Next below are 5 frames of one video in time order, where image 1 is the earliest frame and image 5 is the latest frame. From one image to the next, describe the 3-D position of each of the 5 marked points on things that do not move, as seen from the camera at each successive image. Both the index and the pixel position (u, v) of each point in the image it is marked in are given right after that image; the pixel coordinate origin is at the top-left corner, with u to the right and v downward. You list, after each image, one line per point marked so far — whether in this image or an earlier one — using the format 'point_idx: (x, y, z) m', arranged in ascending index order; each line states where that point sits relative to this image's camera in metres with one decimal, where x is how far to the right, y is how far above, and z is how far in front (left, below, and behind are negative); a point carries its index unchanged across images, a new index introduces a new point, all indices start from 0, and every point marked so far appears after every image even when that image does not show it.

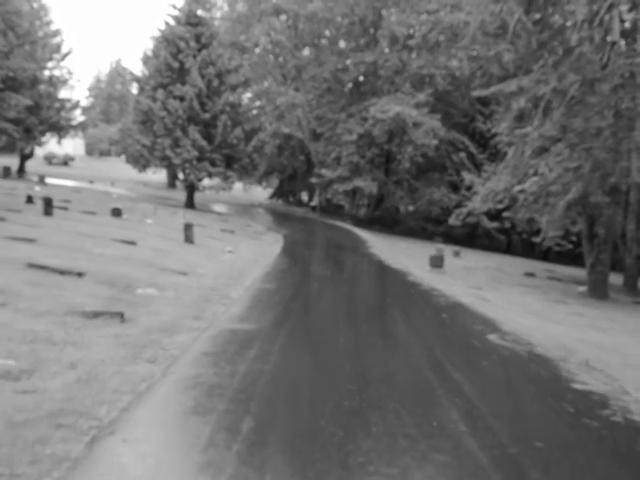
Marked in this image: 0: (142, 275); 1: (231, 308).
0: (-3.0, -0.6, +14.2) m
1: (-1.2, -0.9, +11.4) m
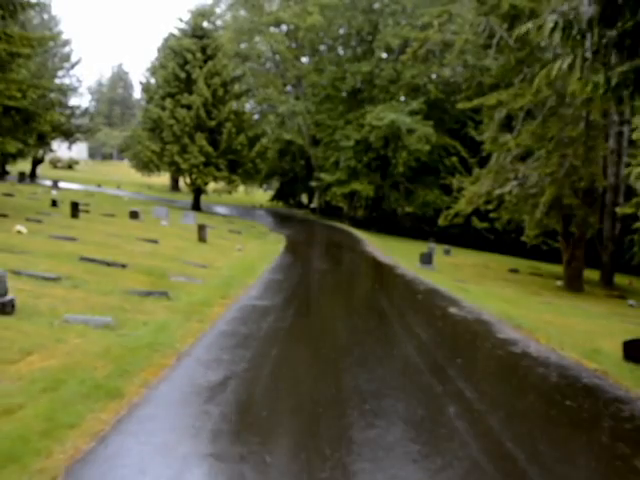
0: (-3.0, -0.6, +17.0) m
1: (-1.2, -0.9, +14.2) m
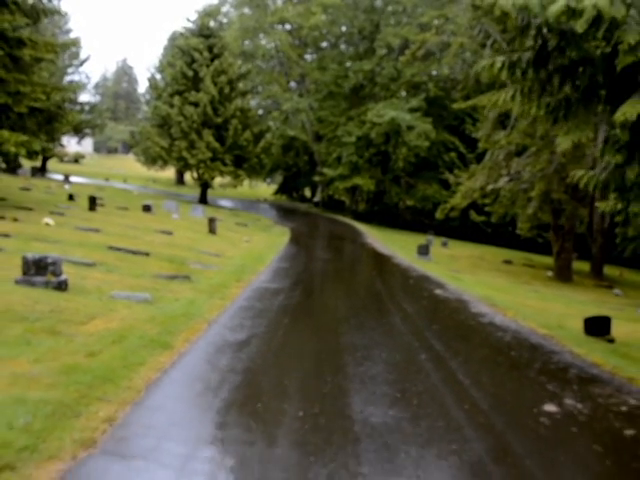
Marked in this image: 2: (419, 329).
0: (-2.9, -0.4, +18.8) m
1: (-1.1, -0.7, +16.0) m
2: (+1.1, -1.0, +9.3) m
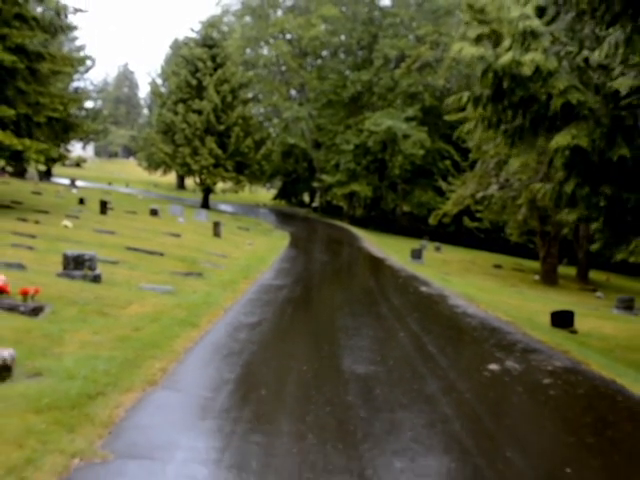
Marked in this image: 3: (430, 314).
0: (-3.0, -0.4, +20.6) m
1: (-1.2, -0.7, +17.8) m
2: (+1.1, -1.0, +11.0) m
3: (+1.5, -1.0, +11.3) m
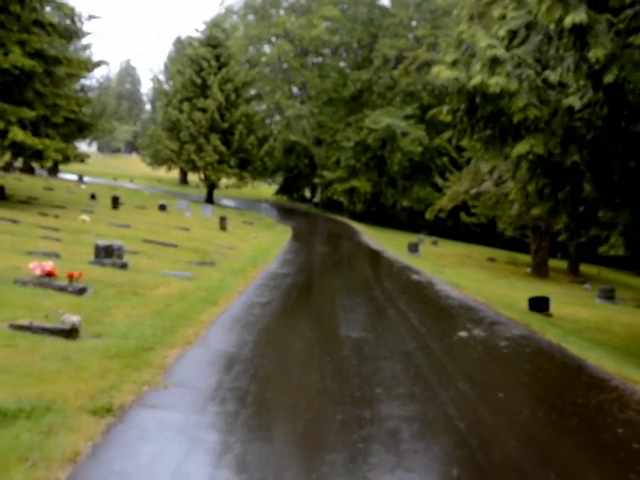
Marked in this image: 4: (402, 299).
0: (-2.9, -0.2, +22.3) m
1: (-1.1, -0.6, +19.5) m
2: (+1.1, -0.9, +12.7) m
3: (+1.5, -0.9, +13.0) m
4: (+1.2, -0.9, +12.5) m
